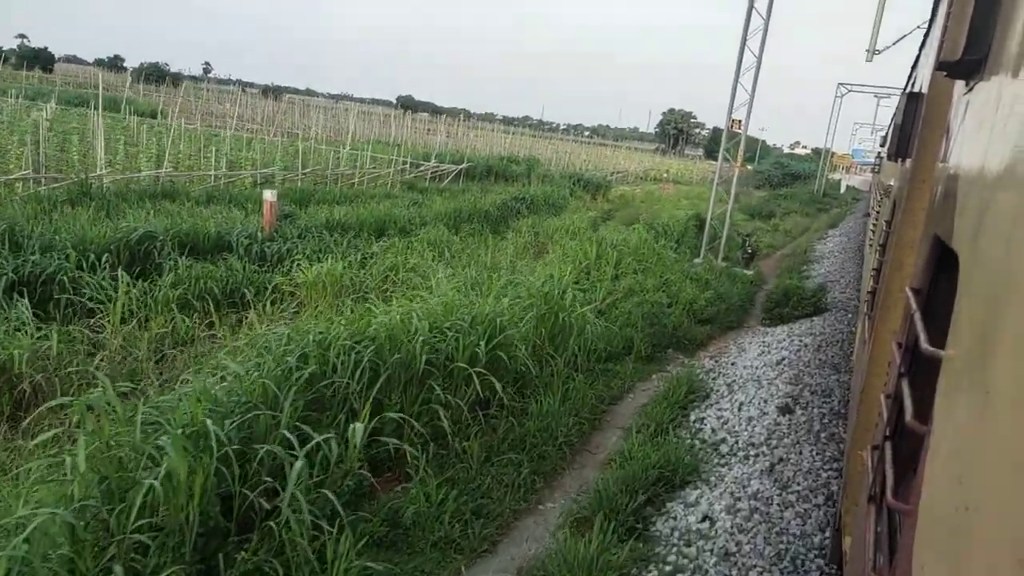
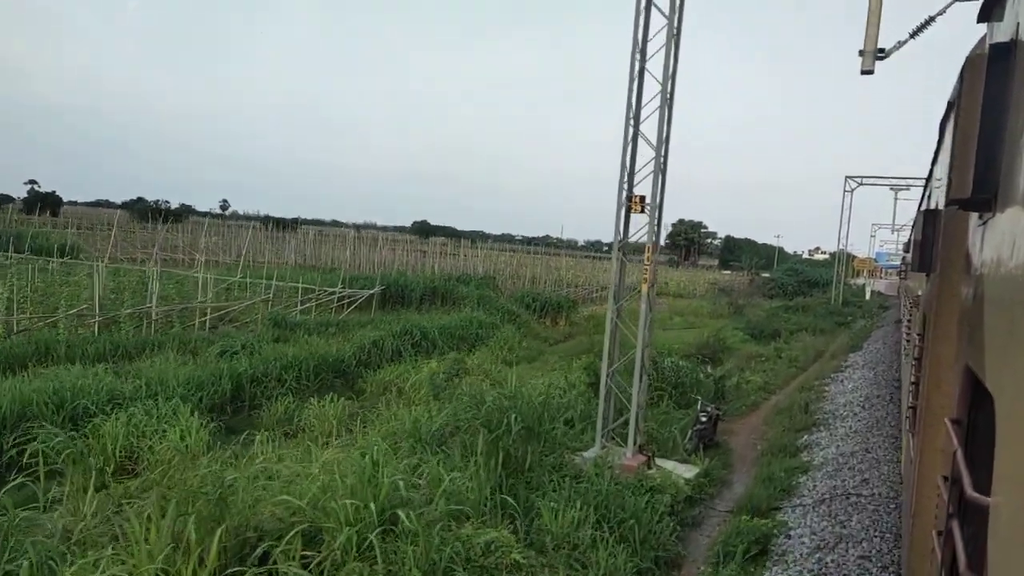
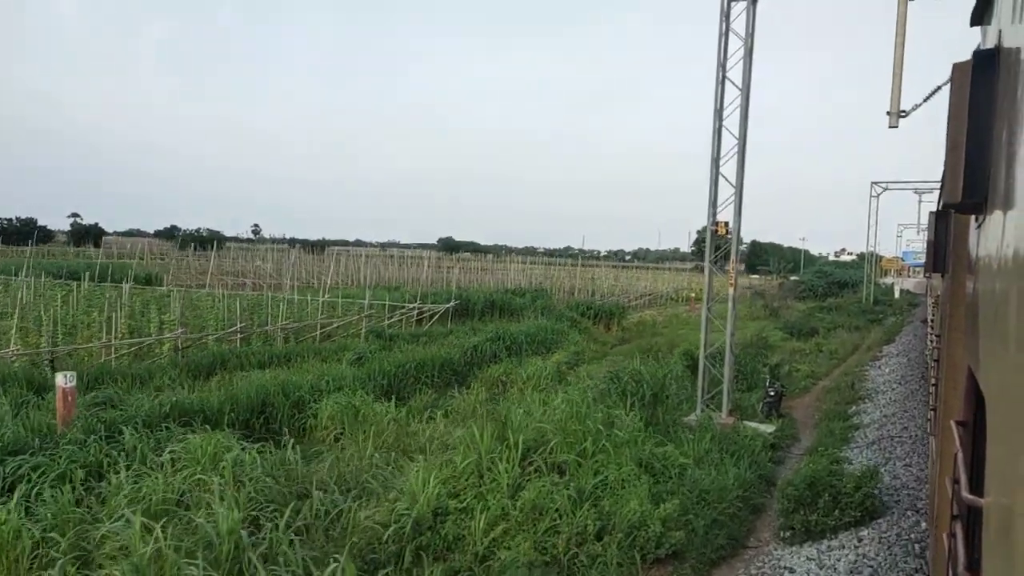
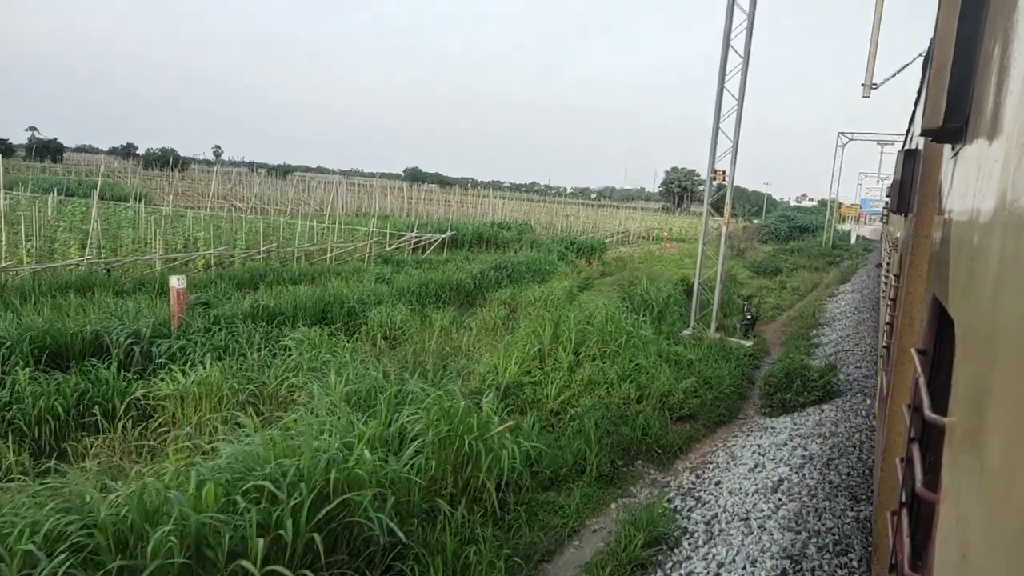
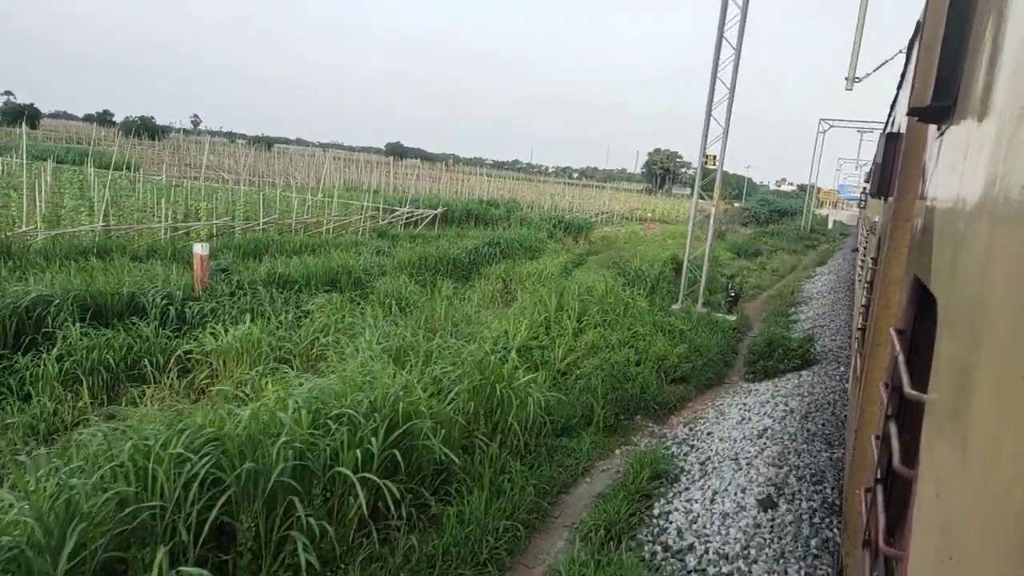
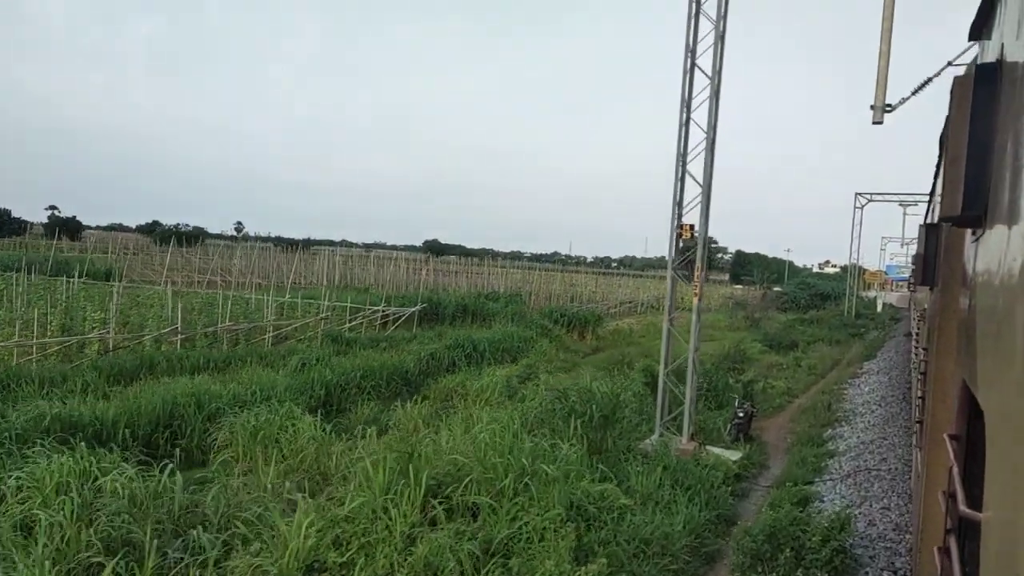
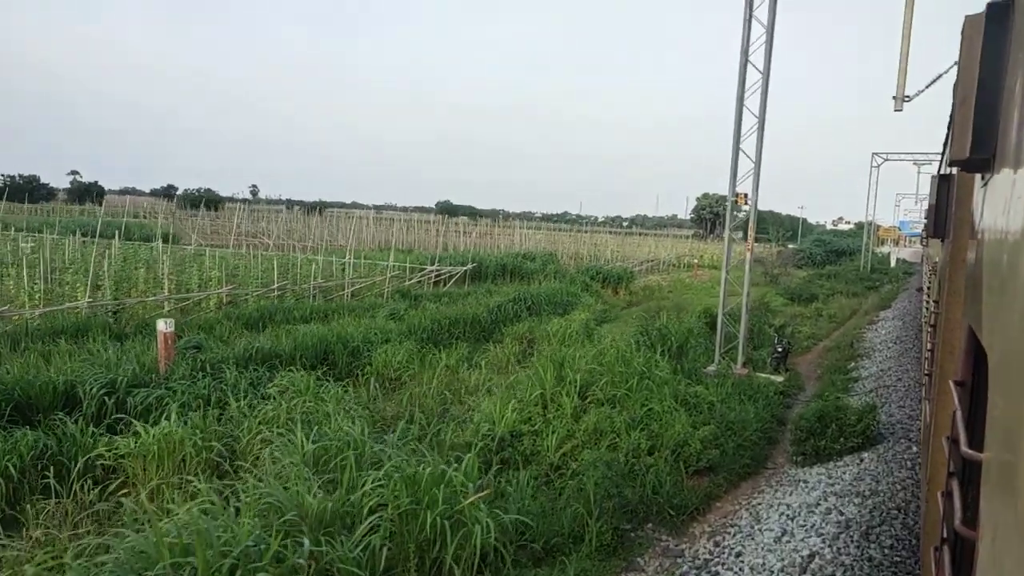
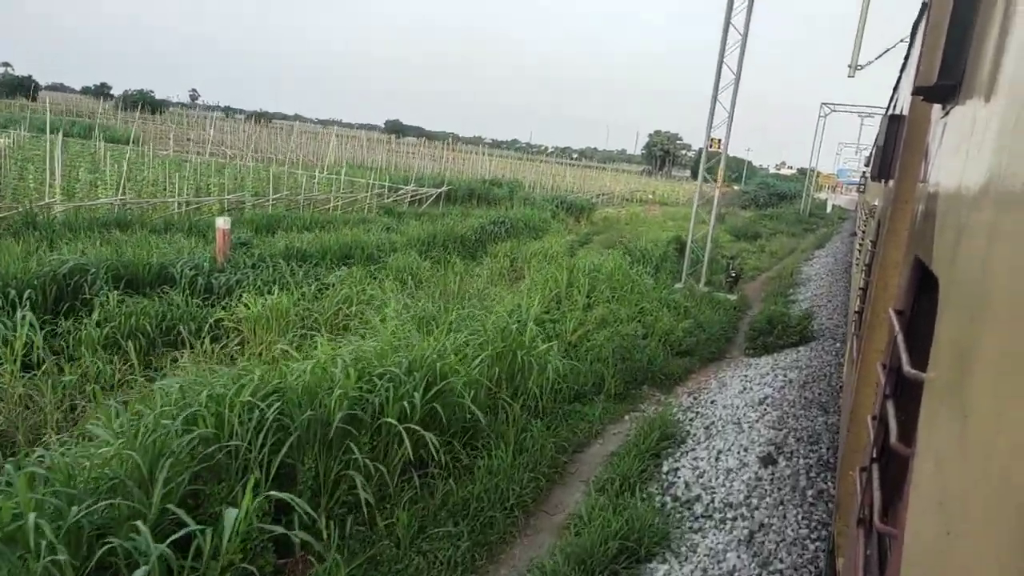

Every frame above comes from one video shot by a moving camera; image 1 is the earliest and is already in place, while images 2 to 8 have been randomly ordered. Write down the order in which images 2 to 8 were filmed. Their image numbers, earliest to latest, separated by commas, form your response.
8, 5, 4, 7, 3, 6, 2
